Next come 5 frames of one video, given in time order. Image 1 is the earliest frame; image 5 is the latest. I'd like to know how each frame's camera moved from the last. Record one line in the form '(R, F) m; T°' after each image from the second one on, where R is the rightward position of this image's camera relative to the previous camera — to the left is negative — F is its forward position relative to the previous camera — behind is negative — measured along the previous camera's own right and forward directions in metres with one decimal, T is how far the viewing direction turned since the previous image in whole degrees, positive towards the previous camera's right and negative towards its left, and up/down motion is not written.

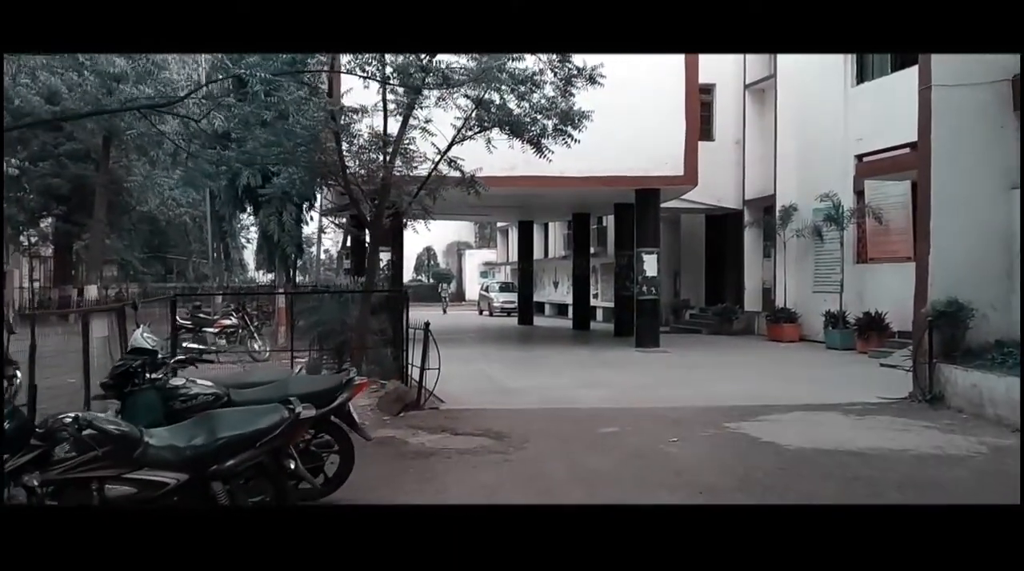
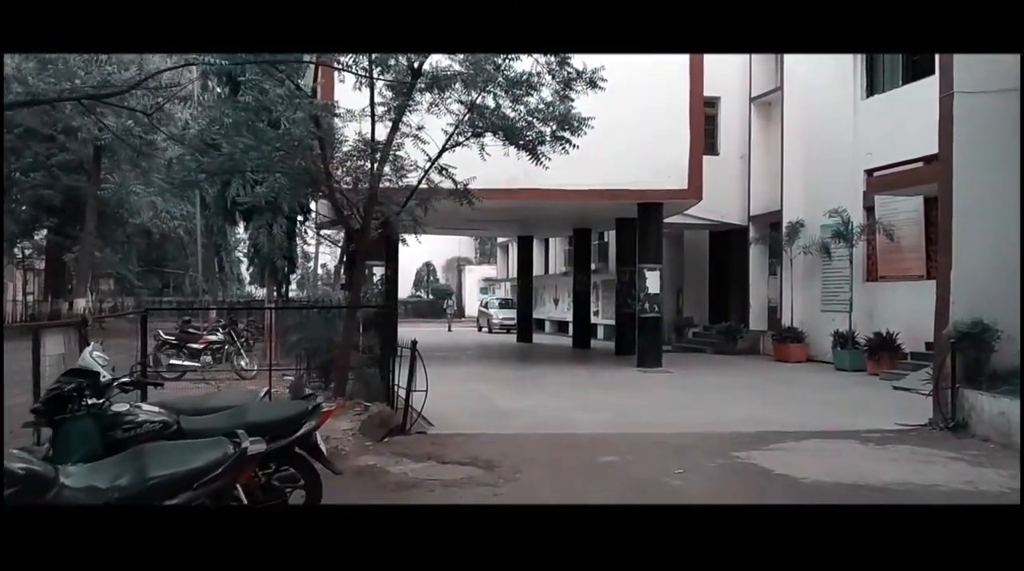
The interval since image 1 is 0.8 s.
(+0.1, +0.6) m; 0°
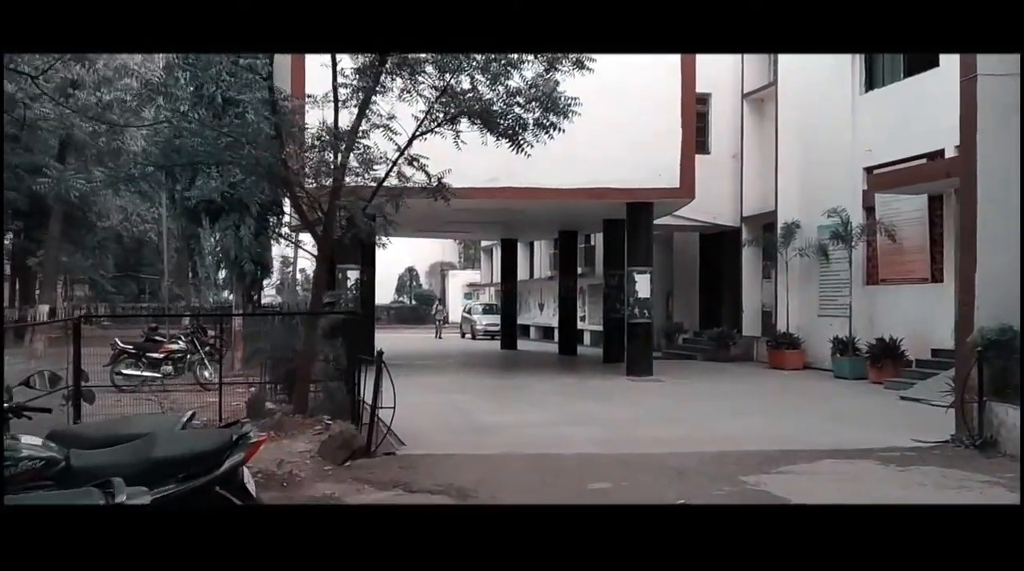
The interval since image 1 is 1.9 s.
(+0.1, +1.0) m; +1°
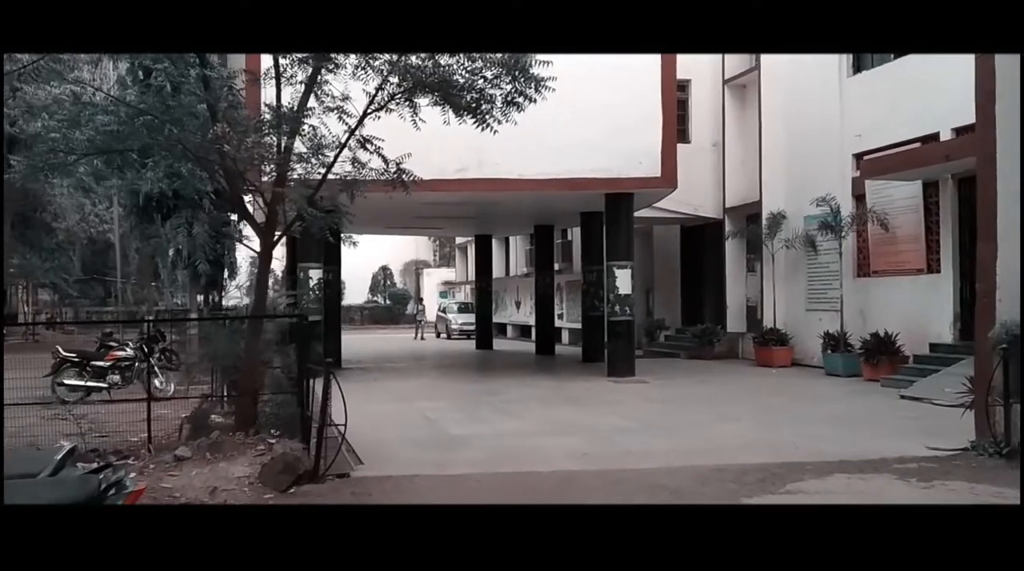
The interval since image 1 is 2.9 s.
(+0.1, +1.0) m; +1°
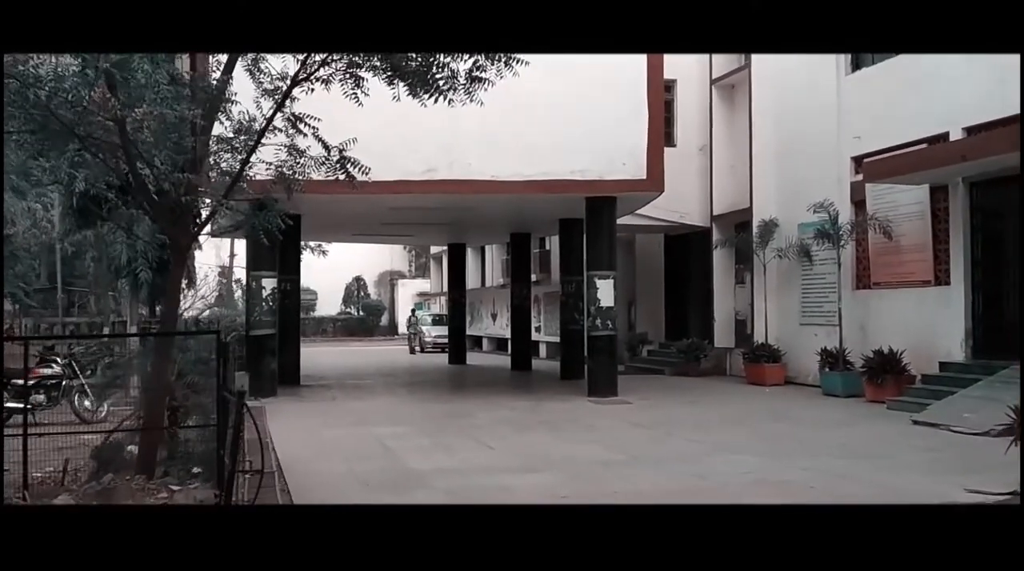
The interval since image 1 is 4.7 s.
(+0.1, +1.3) m; +1°
